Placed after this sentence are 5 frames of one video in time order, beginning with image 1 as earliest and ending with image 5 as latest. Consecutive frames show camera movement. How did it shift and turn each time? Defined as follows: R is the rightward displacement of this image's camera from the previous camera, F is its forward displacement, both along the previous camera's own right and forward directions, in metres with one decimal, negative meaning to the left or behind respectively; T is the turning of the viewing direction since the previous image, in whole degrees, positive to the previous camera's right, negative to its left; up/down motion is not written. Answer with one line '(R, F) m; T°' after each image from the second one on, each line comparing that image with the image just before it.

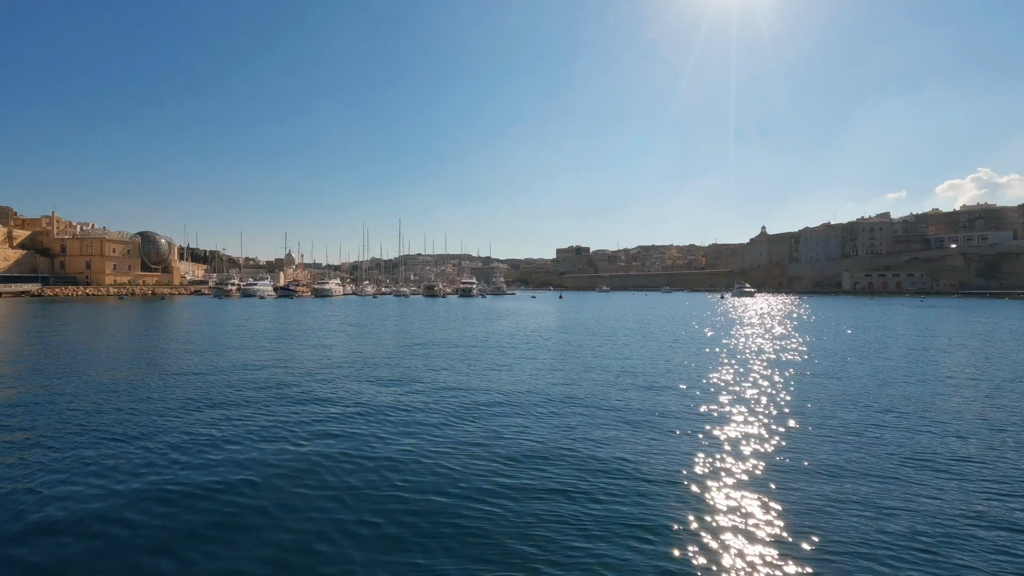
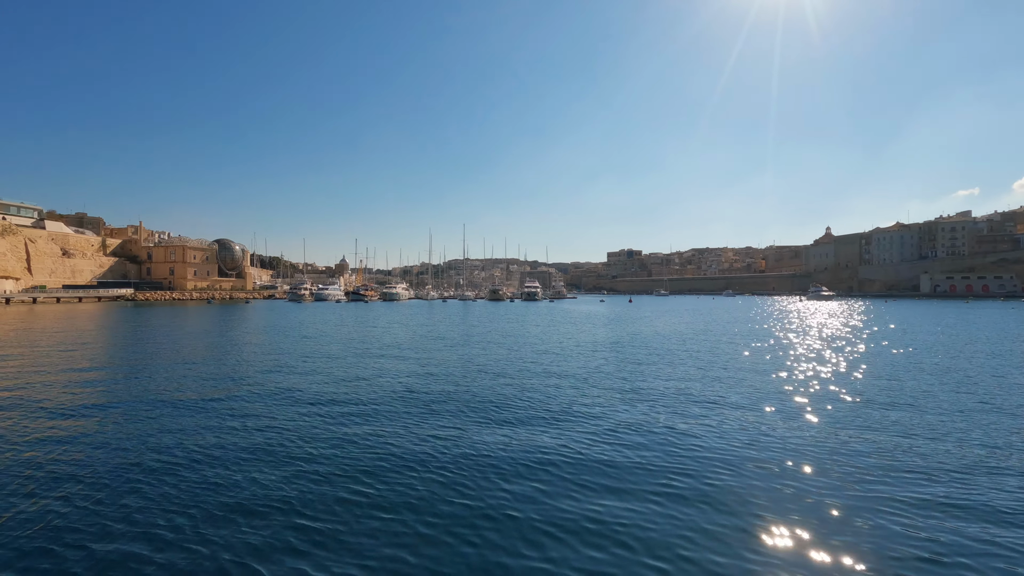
(-1.9, -0.5) m; -5°
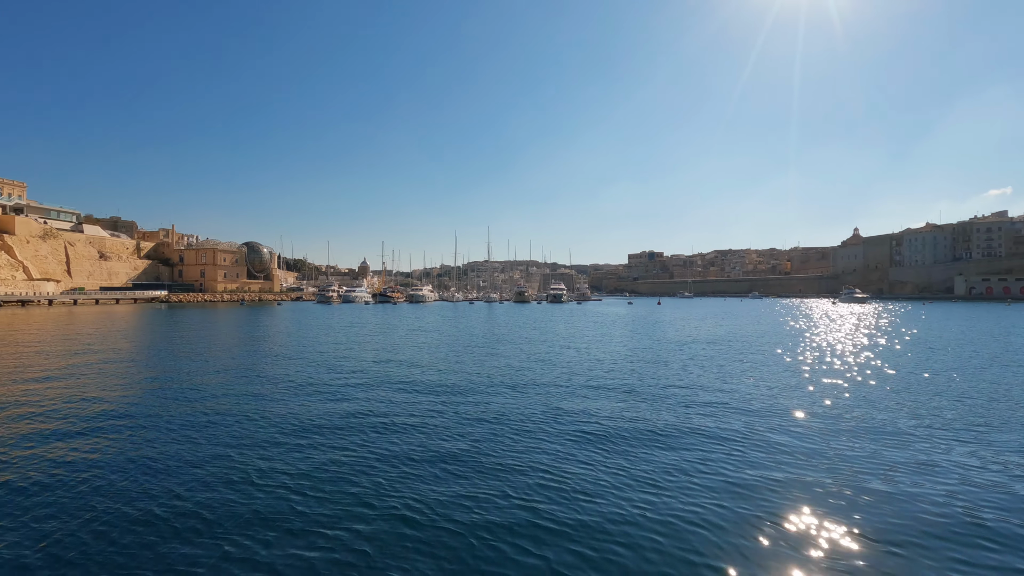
(-0.8, -0.2) m; -2°
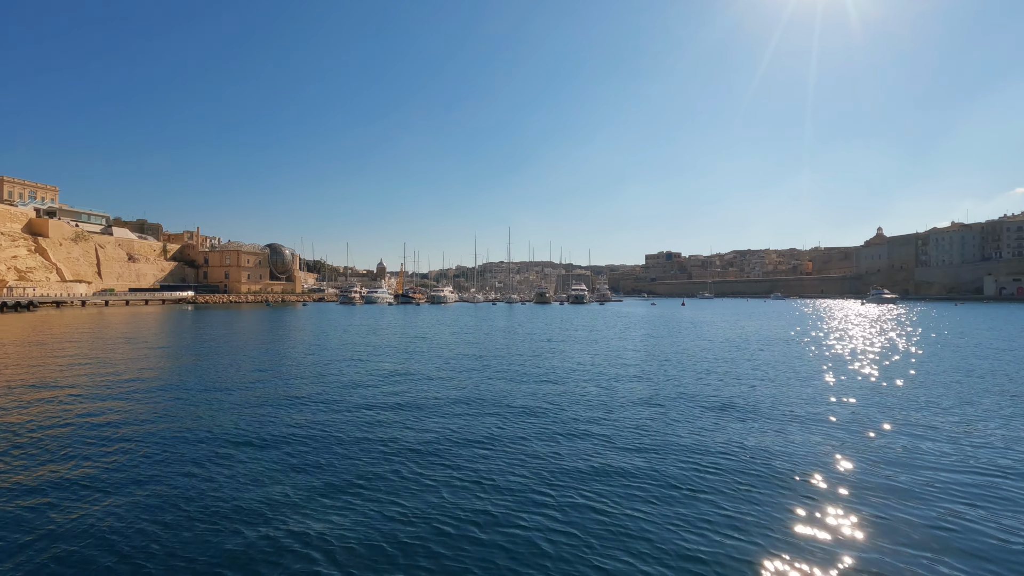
(-0.7, -0.1) m; -2°
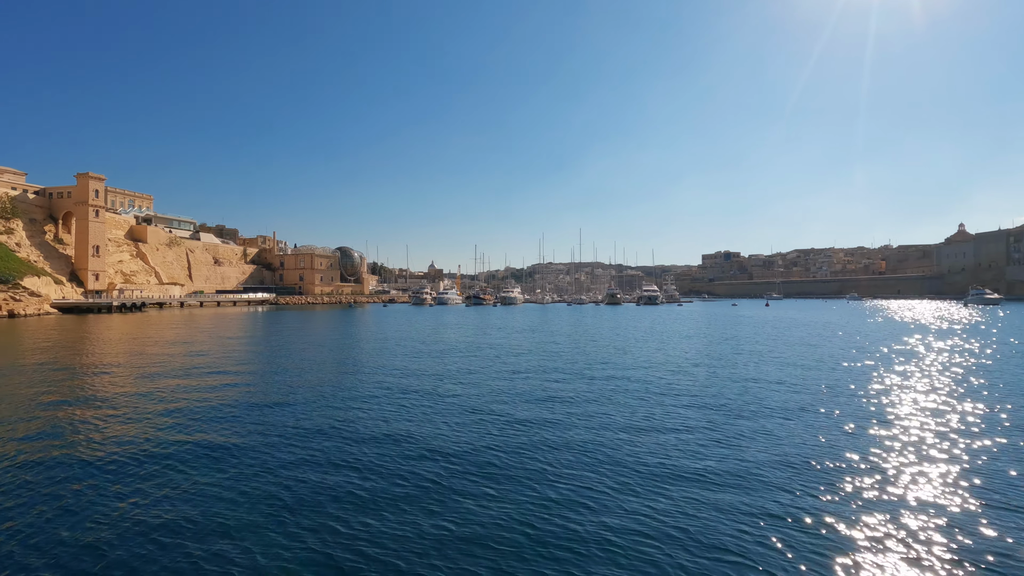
(-2.7, -0.5) m; -5°
